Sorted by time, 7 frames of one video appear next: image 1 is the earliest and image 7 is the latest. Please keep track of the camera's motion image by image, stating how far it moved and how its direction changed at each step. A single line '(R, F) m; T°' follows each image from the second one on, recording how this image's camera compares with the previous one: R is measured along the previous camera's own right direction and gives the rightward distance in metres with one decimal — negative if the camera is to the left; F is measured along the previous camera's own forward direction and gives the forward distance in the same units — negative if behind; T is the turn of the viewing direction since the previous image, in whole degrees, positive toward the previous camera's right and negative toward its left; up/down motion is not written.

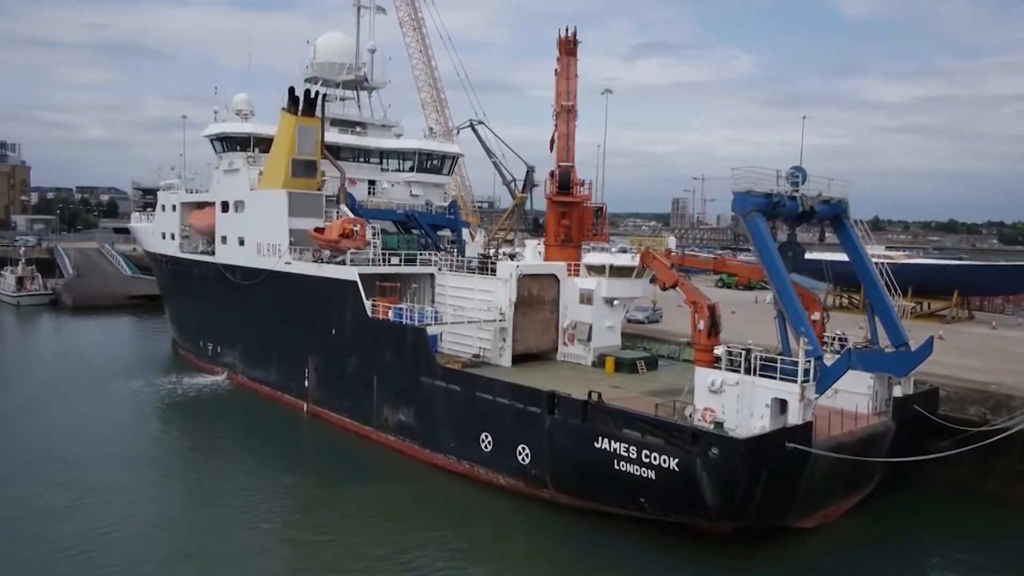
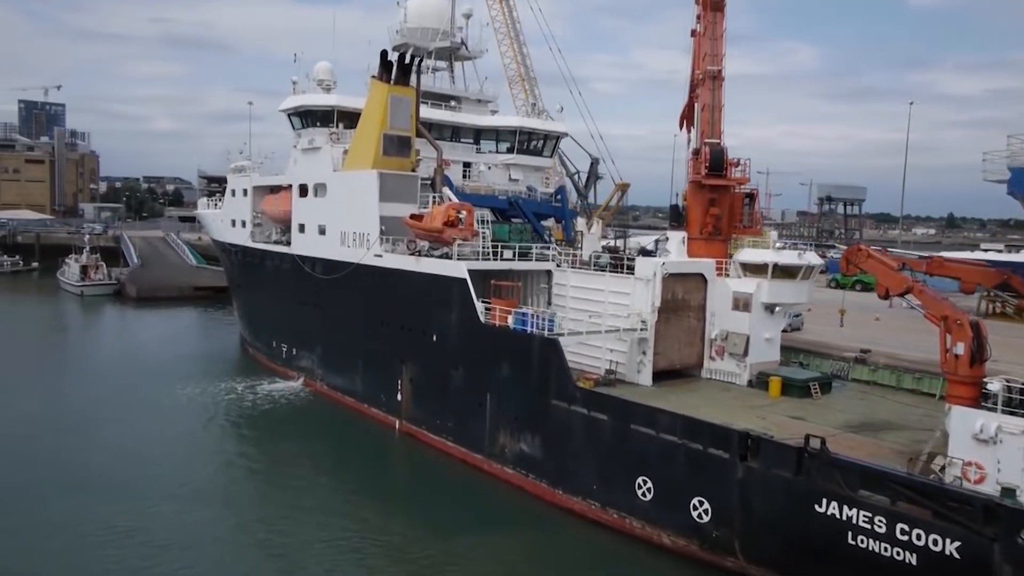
(-1.6, +3.1) m; -4°
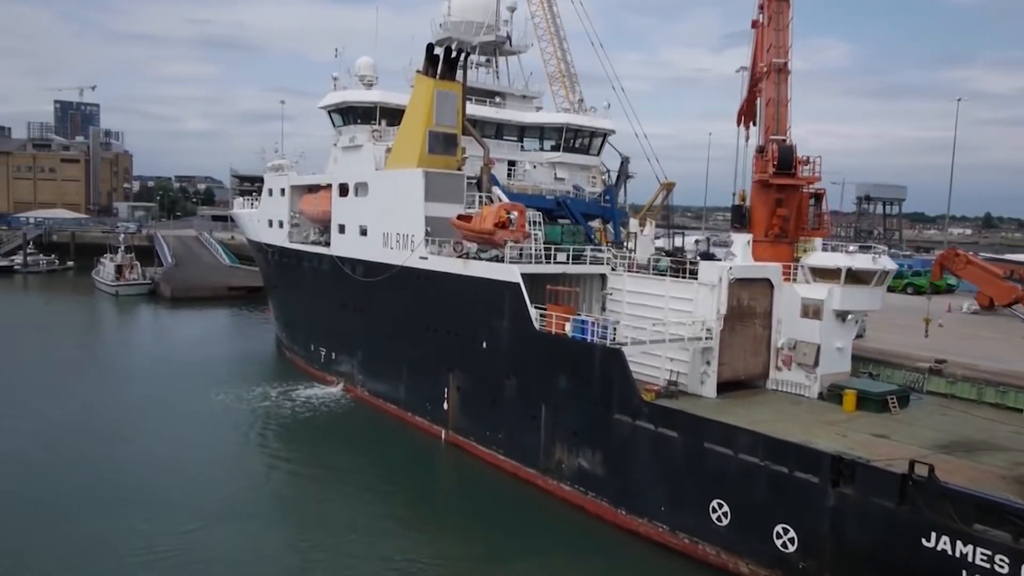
(-0.5, +0.8) m; -2°
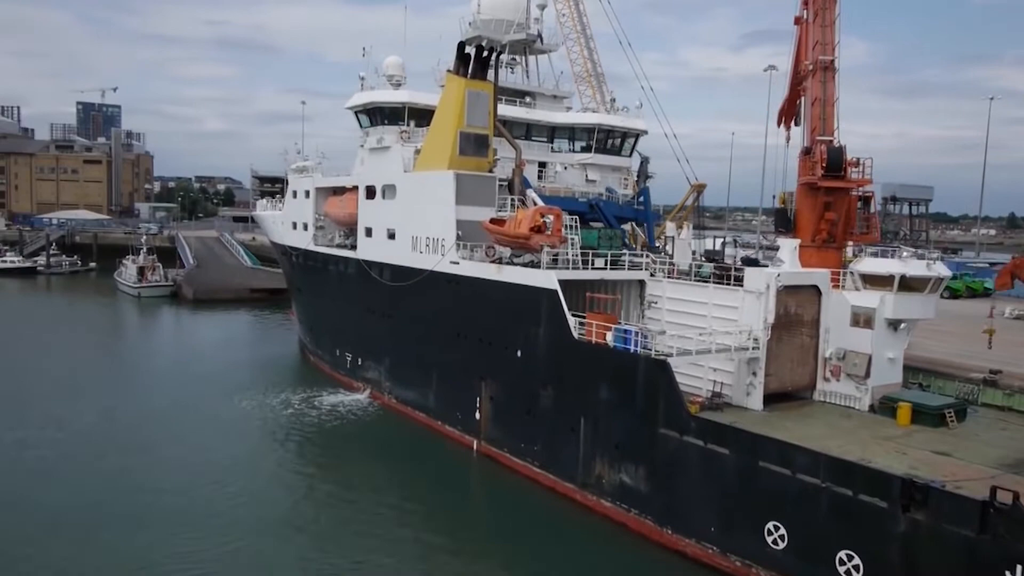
(-0.3, +0.5) m; -1°
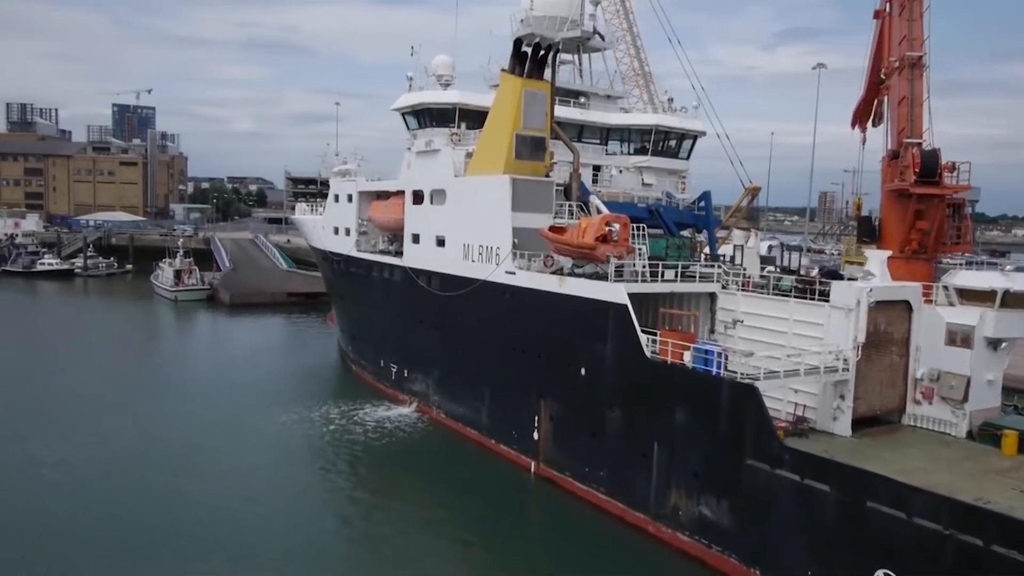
(-0.6, +0.9) m; -2°
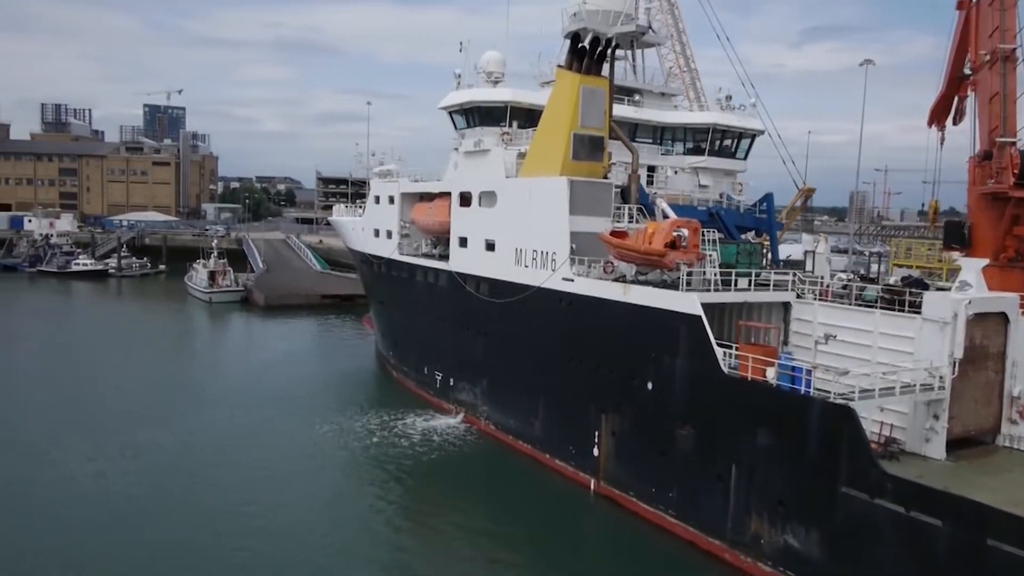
(-0.6, +0.7) m; -2°
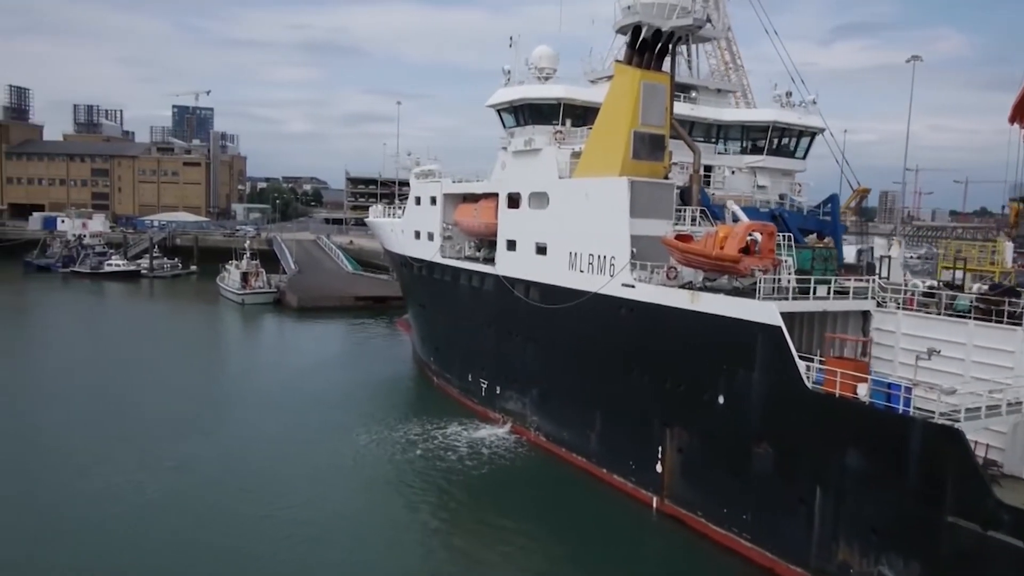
(-0.6, +0.7) m; -2°
